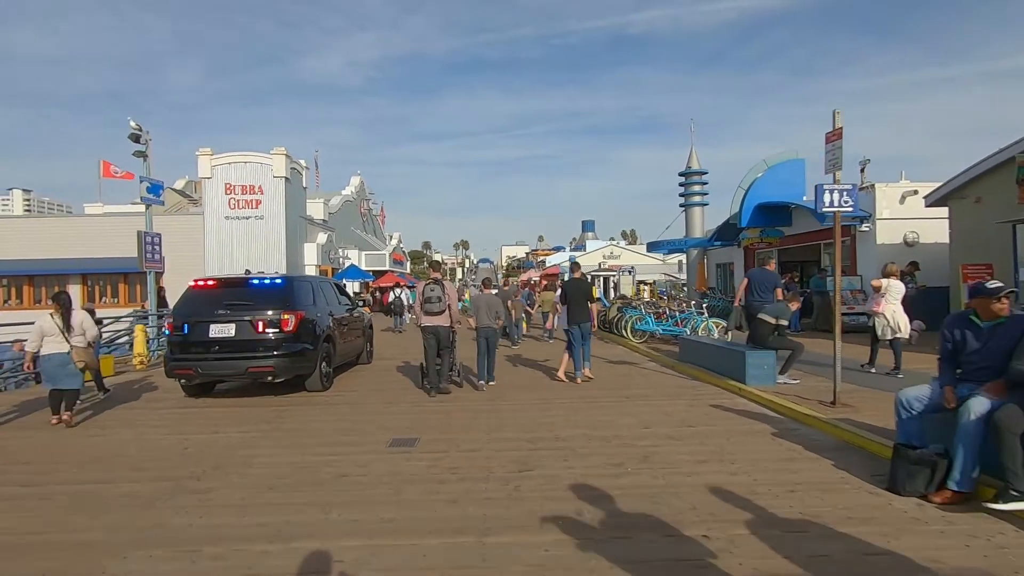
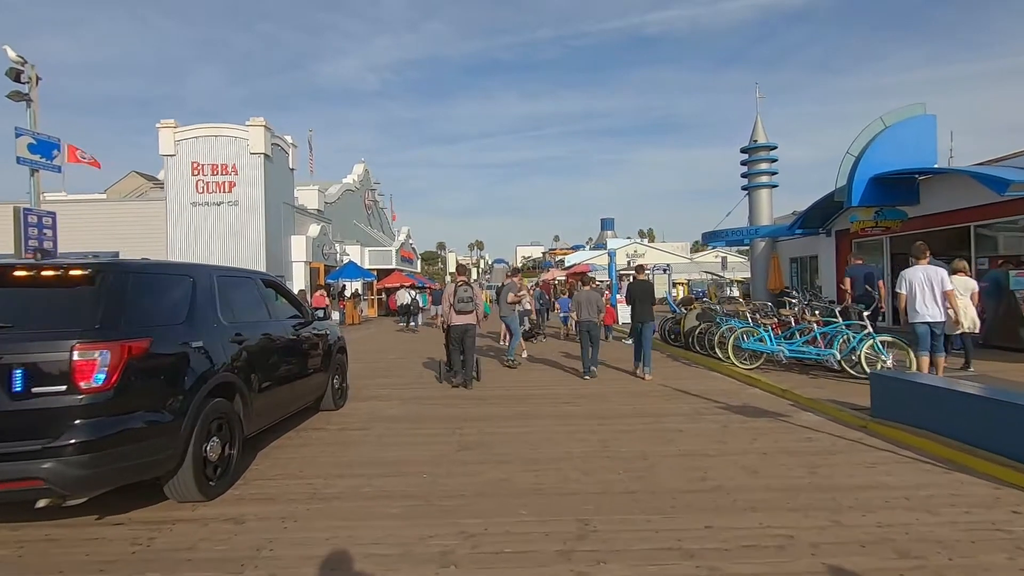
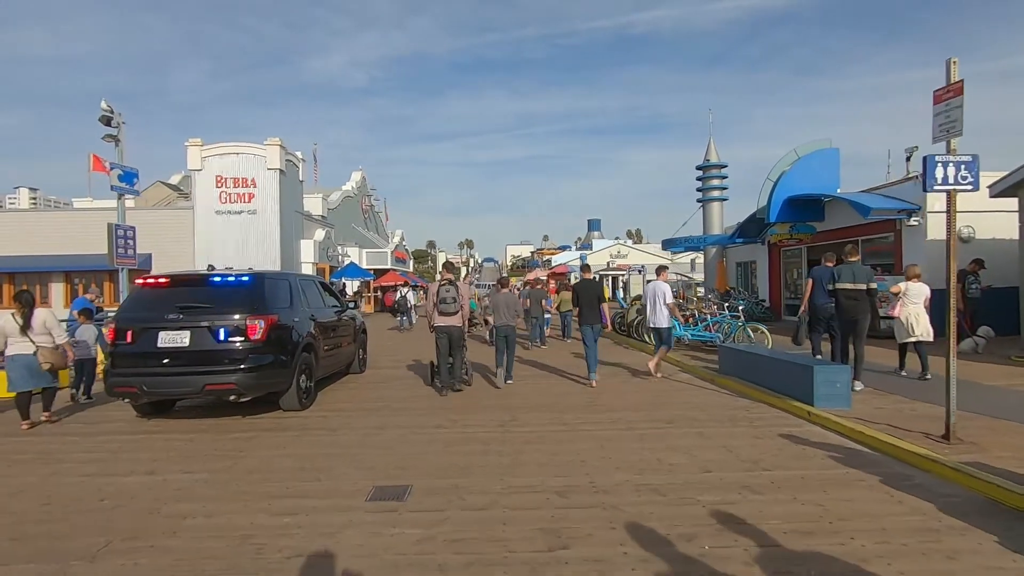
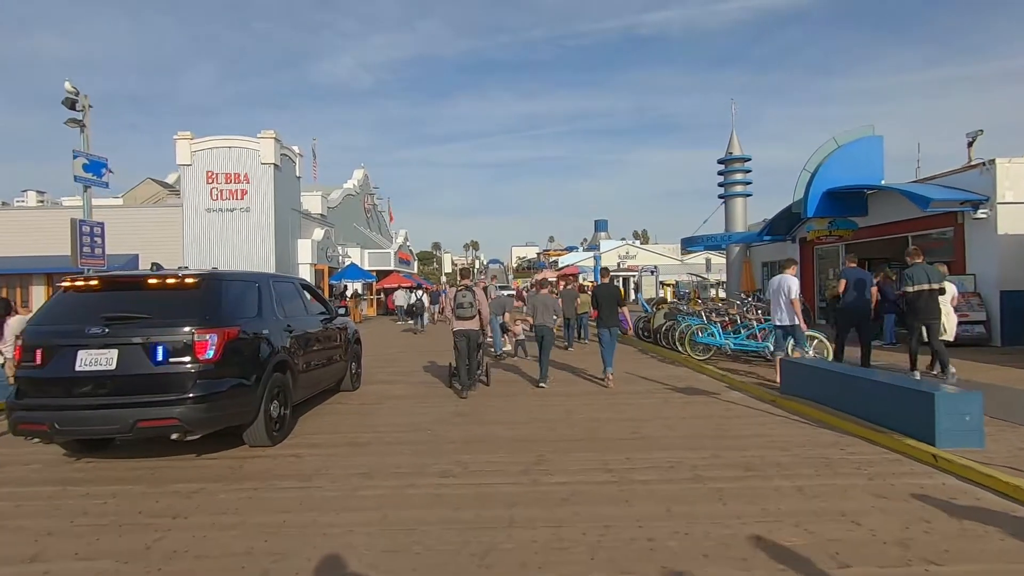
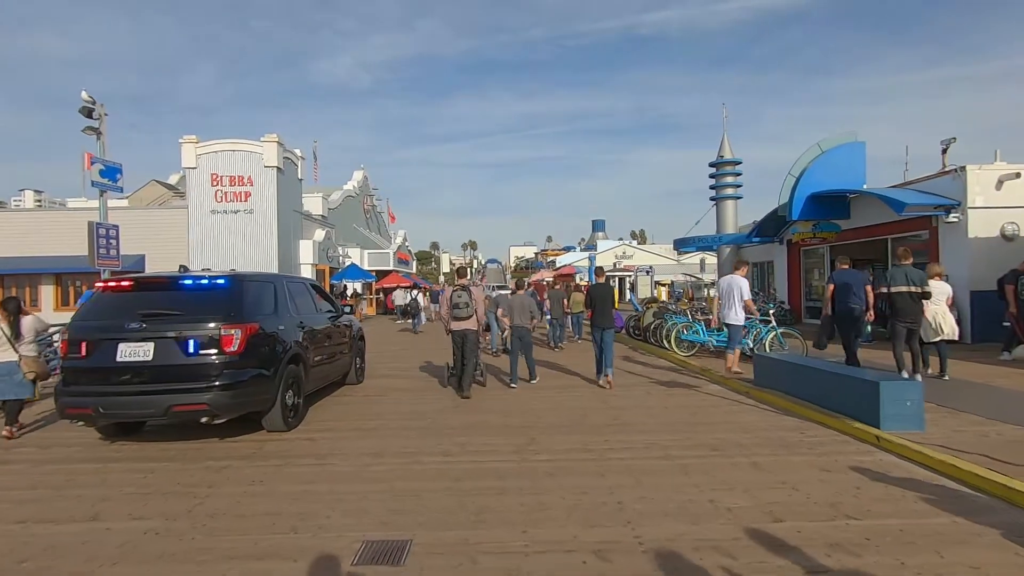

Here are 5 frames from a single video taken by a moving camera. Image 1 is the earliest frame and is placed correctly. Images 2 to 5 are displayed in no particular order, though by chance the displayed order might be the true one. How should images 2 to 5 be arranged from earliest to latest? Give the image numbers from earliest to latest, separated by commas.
3, 5, 4, 2
